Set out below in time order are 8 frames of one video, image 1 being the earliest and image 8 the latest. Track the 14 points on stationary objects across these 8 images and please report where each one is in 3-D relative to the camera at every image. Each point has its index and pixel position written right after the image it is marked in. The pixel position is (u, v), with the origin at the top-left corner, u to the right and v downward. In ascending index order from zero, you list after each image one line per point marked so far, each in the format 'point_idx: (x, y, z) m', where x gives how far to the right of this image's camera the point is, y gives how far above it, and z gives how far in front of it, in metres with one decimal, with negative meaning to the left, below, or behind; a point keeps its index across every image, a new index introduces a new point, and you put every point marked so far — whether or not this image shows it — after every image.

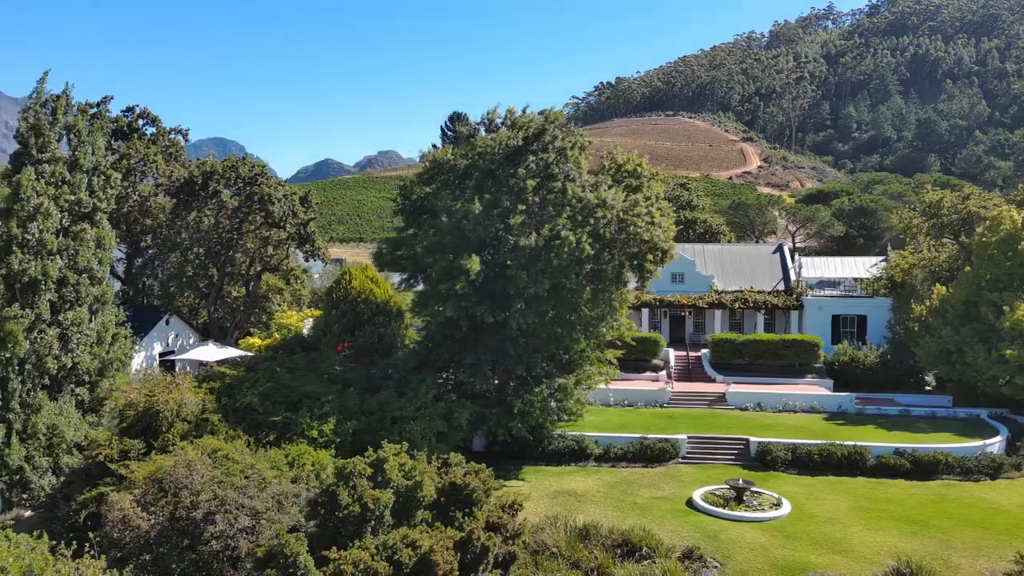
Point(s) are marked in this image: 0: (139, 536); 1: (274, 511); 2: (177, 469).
0: (-7.7, -5.1, +15.2) m
1: (-5.0, -4.6, +15.3) m
2: (-7.5, -4.1, +16.6) m
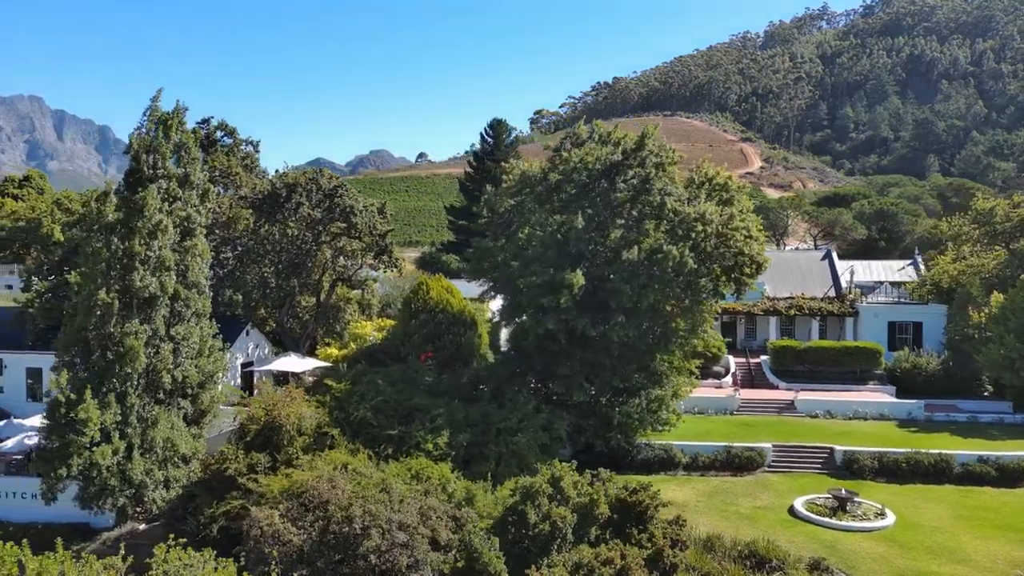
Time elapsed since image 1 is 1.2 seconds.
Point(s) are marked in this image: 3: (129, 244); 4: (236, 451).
0: (-4.6, -5.5, +15.5) m
1: (-1.9, -5.0, +15.6) m
2: (-4.5, -4.5, +16.8) m
3: (-9.8, +1.1, +19.3) m
4: (-7.0, -4.2, +18.8) m
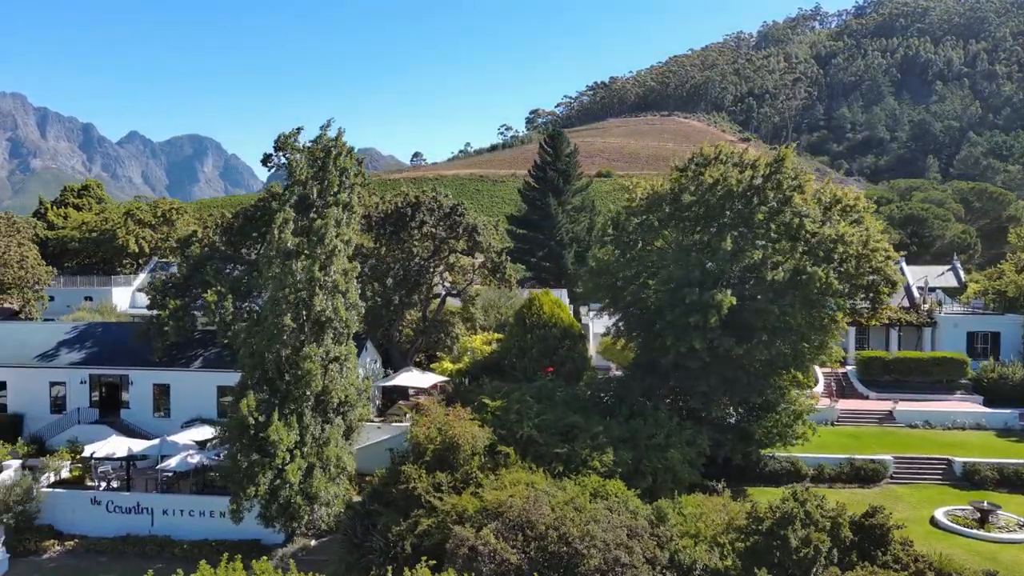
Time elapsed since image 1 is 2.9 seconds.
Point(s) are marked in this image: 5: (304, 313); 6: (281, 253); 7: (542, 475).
0: (0.0, -6.1, +16.1) m
1: (+2.7, -5.6, +16.3) m
2: (+0.1, -5.1, +17.4) m
3: (-5.3, +0.5, +19.8) m
4: (-2.5, -4.8, +19.4) m
5: (-5.5, -0.8, +20.1) m
6: (-6.2, +0.9, +20.0) m
7: (+0.8, -4.8, +19.1) m
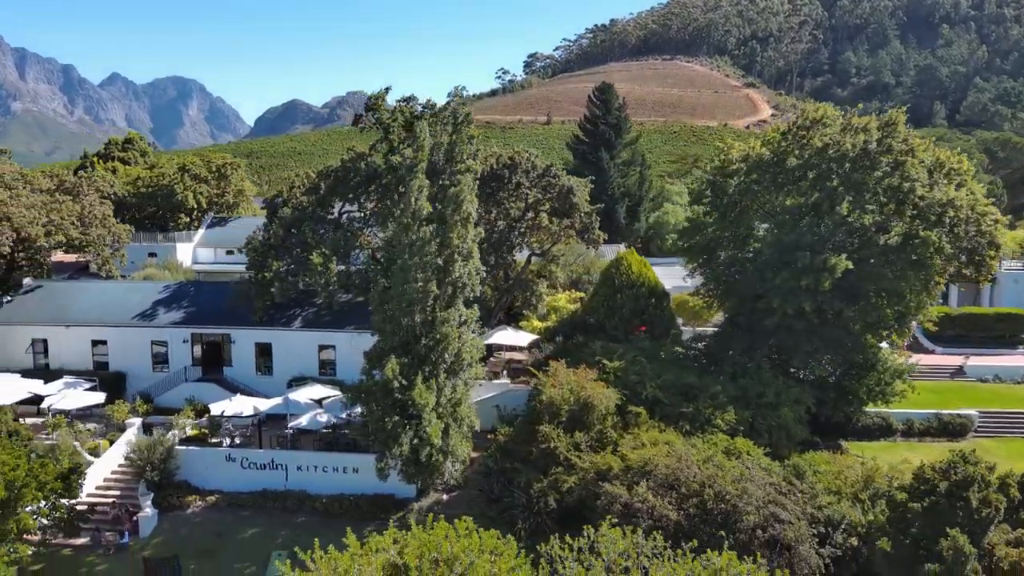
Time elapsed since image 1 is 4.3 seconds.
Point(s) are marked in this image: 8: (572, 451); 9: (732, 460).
0: (+3.6, -5.5, +17.0) m
1: (+6.3, -4.9, +17.1) m
2: (+3.8, -4.3, +18.2) m
3: (-1.7, +1.4, +20.2) m
4: (+1.1, -3.9, +20.2) m
5: (-1.9, +0.2, +20.6) m
6: (-2.6, +1.9, +20.3) m
7: (+4.4, -3.9, +19.9) m
8: (+1.6, -4.3, +19.5) m
9: (+5.7, -4.4, +19.1) m
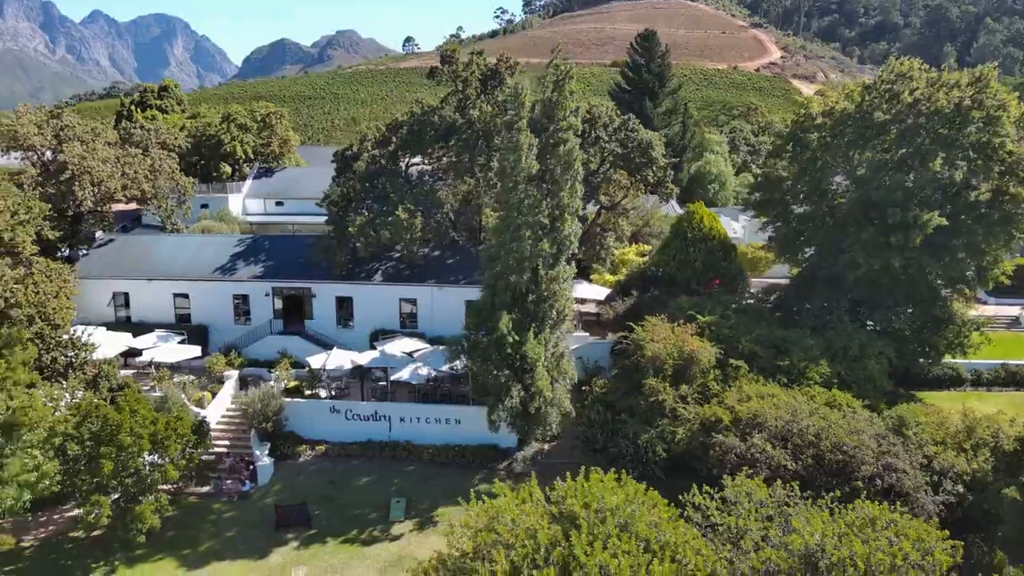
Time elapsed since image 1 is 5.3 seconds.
0: (+6.7, -4.5, +17.8) m
1: (+9.3, -4.0, +18.0) m
2: (+6.8, -3.3, +19.0) m
3: (+1.3, +2.6, +20.5) m
4: (+4.1, -2.7, +20.9) m
5: (+1.1, +1.4, +20.9) m
6: (+0.4, +3.1, +20.5) m
7: (+7.4, -2.8, +20.7) m
8: (+4.6, -3.2, +20.3) m
9: (+8.7, -3.3, +19.9) m
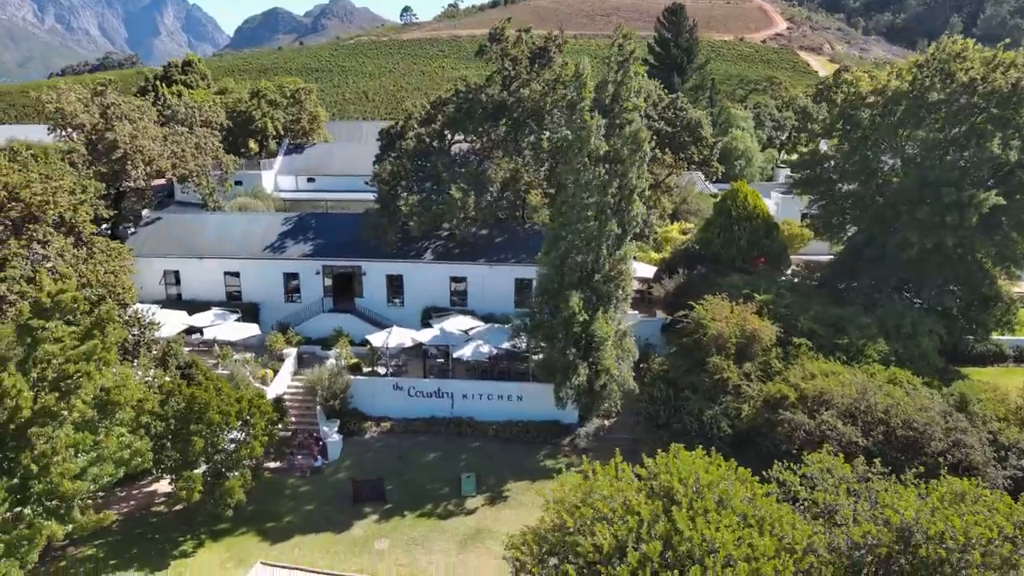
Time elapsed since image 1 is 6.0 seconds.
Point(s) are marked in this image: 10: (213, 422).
0: (+8.6, -4.0, +18.3) m
1: (+11.3, -3.5, +18.5) m
2: (+8.7, -2.8, +19.5) m
3: (+3.2, +3.2, +20.7) m
4: (+6.1, -2.1, +21.3) m
5: (+3.0, +2.0, +21.2) m
6: (+2.3, +3.6, +20.7) m
7: (+9.3, -2.2, +21.1) m
8: (+6.5, -2.6, +20.7) m
9: (+10.7, -2.8, +20.3) m
10: (-7.3, -3.3, +18.2) m
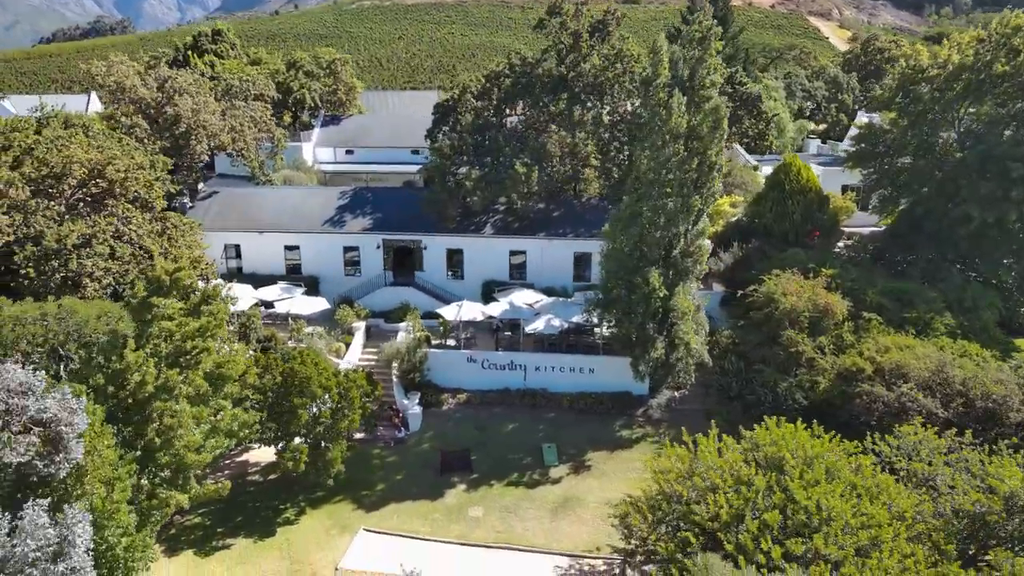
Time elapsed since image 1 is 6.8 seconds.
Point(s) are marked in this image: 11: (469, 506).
0: (+11.0, -3.4, +18.9) m
1: (+13.6, -2.9, +19.1) m
2: (+11.0, -2.1, +20.0) m
3: (+5.6, +3.9, +21.0) m
4: (+8.4, -1.4, +21.8) m
5: (+5.4, +2.7, +21.5) m
6: (+4.6, +4.3, +21.0) m
7: (+11.7, -1.5, +21.6) m
8: (+8.9, -1.9, +21.3) m
9: (+13.0, -2.1, +20.9) m
10: (-5.0, -2.7, +18.7) m
11: (-1.1, -5.8, +19.5) m
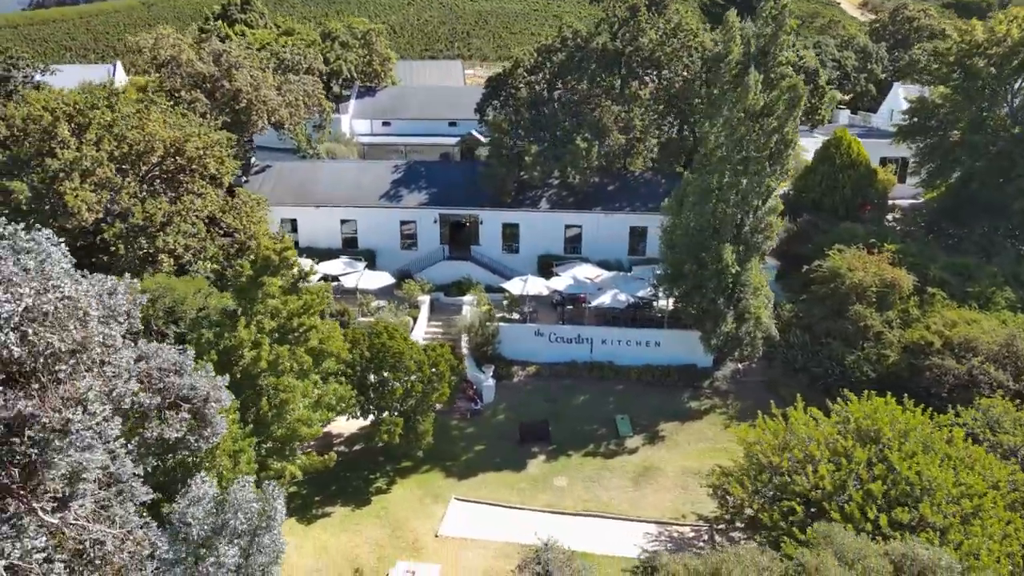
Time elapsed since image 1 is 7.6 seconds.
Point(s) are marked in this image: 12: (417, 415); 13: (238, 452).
0: (+13.2, -2.8, +19.6) m
1: (+15.9, -2.2, +19.7) m
2: (+13.3, -1.4, +20.6) m
3: (+7.8, +4.6, +21.3) m
4: (+10.6, -0.6, +22.3) m
5: (+7.6, +3.4, +21.8) m
6: (+6.8, +5.0, +21.2) m
7: (+13.9, -0.7, +22.2) m
8: (+11.1, -1.2, +21.8) m
9: (+15.2, -1.4, +21.5) m
10: (-2.7, -2.1, +19.2) m
11: (+1.1, -5.1, +20.2) m
12: (-2.5, -3.4, +19.8) m
13: (-5.6, -3.4, +15.2) m
